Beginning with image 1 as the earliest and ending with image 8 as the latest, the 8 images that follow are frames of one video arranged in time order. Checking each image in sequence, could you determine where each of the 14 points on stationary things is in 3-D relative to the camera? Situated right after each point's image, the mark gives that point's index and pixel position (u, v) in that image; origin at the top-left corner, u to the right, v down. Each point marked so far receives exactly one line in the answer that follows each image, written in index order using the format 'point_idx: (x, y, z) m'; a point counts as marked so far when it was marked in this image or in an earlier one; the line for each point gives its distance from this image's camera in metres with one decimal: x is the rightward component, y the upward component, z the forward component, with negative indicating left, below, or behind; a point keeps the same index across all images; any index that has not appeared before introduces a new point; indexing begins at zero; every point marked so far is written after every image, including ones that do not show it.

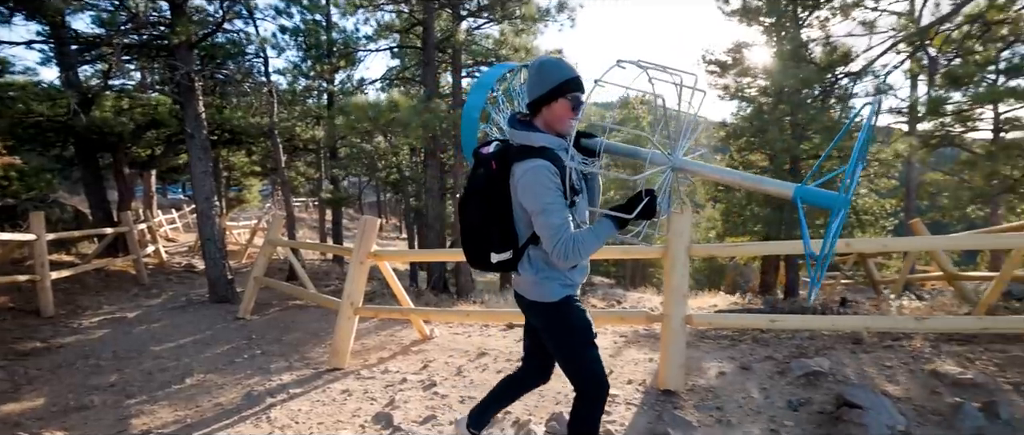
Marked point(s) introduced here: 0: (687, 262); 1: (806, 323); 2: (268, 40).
0: (+1.4, -0.4, +4.5) m
1: (+2.4, -0.9, +4.4) m
2: (-4.8, +3.6, +10.3) m
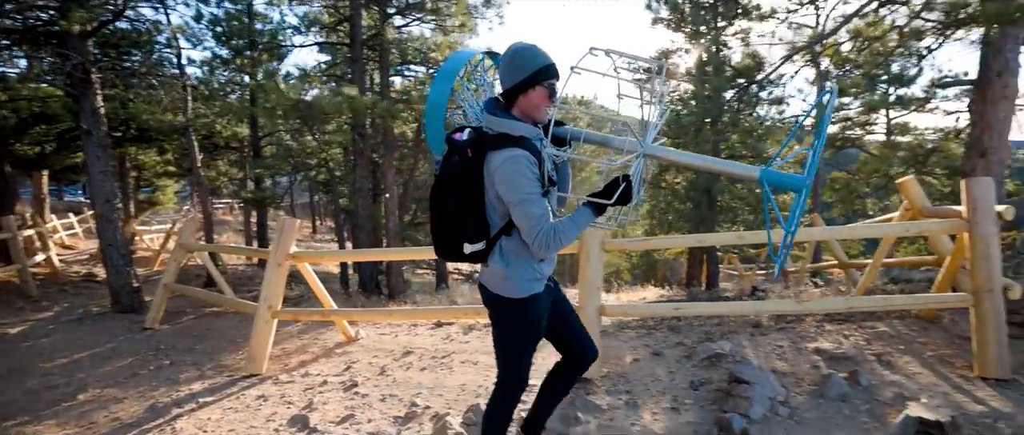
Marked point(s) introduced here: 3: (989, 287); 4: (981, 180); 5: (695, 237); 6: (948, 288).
0: (+0.7, -0.3, +4.7) m
1: (+1.7, -0.8, +4.7) m
2: (-6.2, +3.5, +9.7) m
3: (+3.4, -0.5, +3.7) m
4: (+3.4, +0.3, +3.8) m
5: (+1.6, -0.2, +4.7) m
6: (+3.8, -0.6, +4.5) m
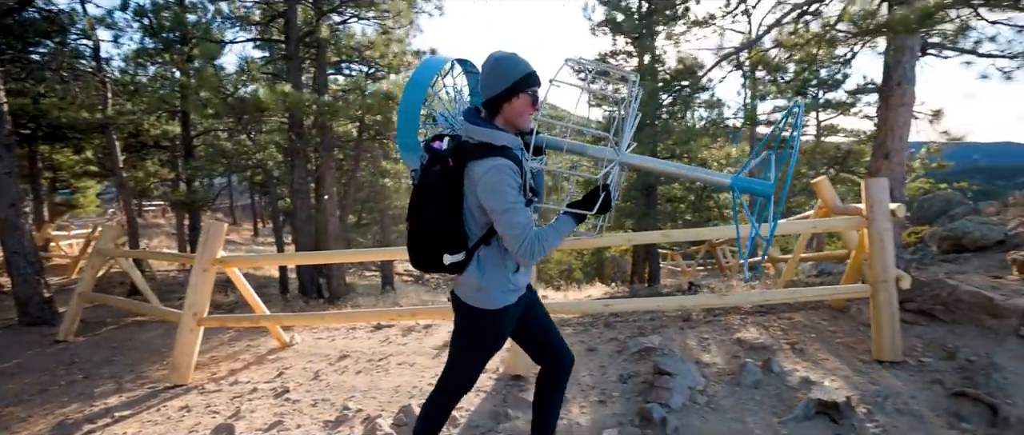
0: (+0.1, -0.3, +4.8) m
1: (+1.1, -0.8, +4.9) m
2: (-7.3, +3.4, +9.2) m
3: (+2.9, -0.5, +4.1) m
4: (+2.9, +0.3, +4.1) m
5: (+1.0, -0.2, +4.8) m
6: (+3.2, -0.6, +4.8) m
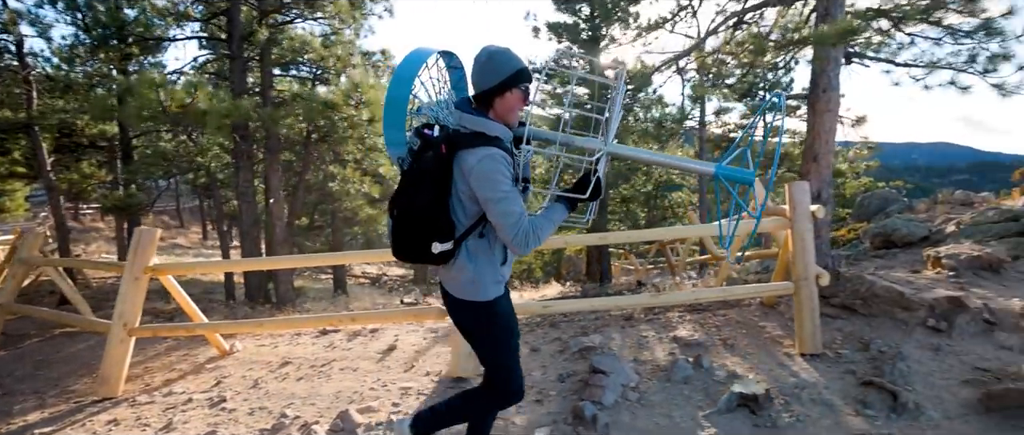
0: (-0.4, -0.4, +4.8) m
1: (+0.6, -0.8, +5.0) m
2: (-8.1, +3.3, +8.7) m
3: (+2.4, -0.5, +4.3) m
4: (+2.4, +0.3, +4.4) m
5: (+0.4, -0.2, +5.0) m
6: (+2.7, -0.6, +5.1) m
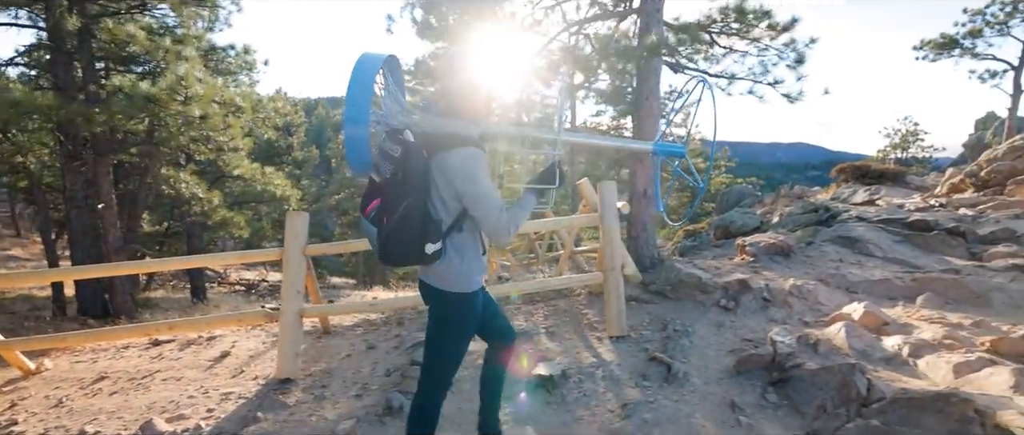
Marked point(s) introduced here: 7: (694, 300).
0: (-1.9, -0.4, +4.7) m
1: (-1.0, -0.8, +5.1) m
2: (-10.3, +3.2, +7.1) m
3: (+0.9, -0.4, +4.8) m
4: (+0.9, +0.3, +4.8) m
5: (-1.2, -0.2, +5.0) m
6: (+1.0, -0.5, +5.6) m
7: (+1.9, -0.8, +5.3) m
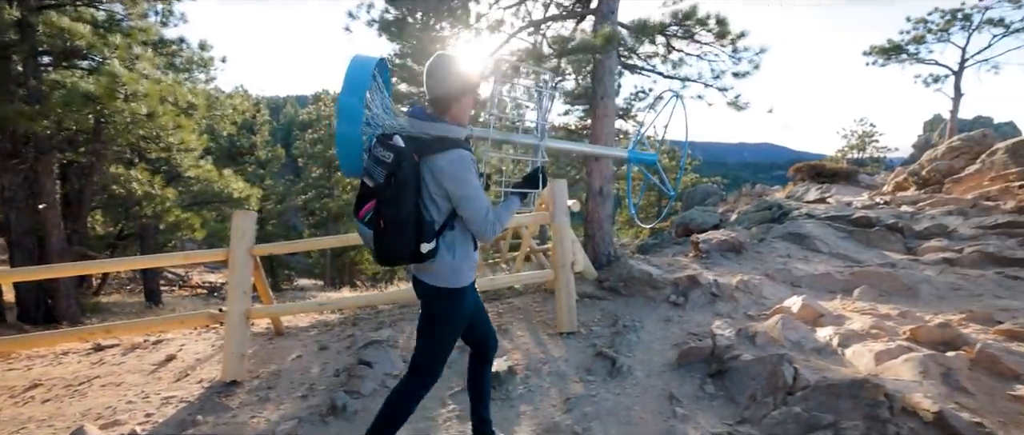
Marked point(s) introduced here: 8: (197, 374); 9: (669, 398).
0: (-2.4, -0.4, +4.7) m
1: (-1.5, -0.8, +5.1) m
2: (-10.9, +3.1, +6.6) m
3: (+0.5, -0.4, +4.8) m
4: (+0.4, +0.3, +4.9) m
5: (-1.6, -0.2, +5.0) m
6: (+0.5, -0.5, +5.7) m
7: (+1.4, -0.8, +5.5) m
8: (-2.8, -1.4, +4.7) m
9: (+1.0, -1.2, +3.5) m
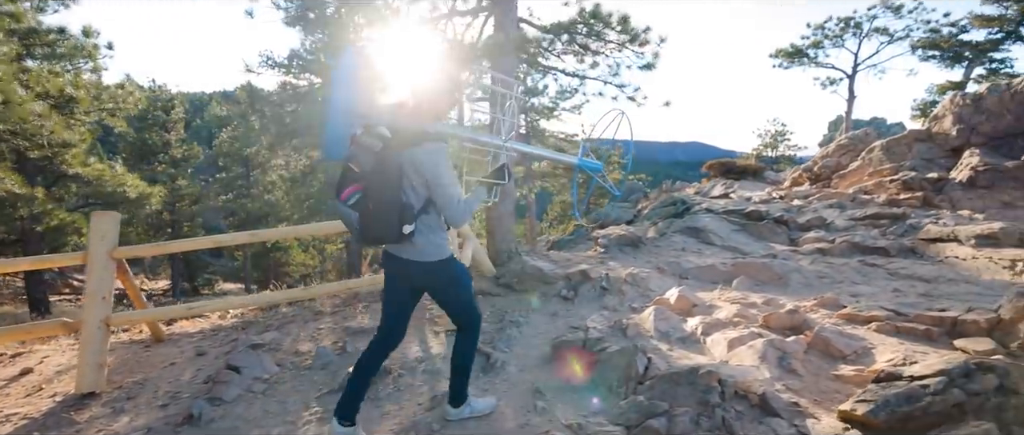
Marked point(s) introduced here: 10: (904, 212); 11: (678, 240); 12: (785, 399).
0: (-3.4, -0.4, +4.3) m
1: (-2.5, -0.8, +4.8) m
2: (-12.1, +3.1, +5.2) m
3: (-0.6, -0.4, +4.7) m
4: (-0.7, +0.4, +4.8) m
5: (-2.7, -0.2, +4.7) m
6: (-0.6, -0.5, +5.6) m
7: (+0.3, -0.8, +5.5) m
8: (-3.9, -1.4, +4.2) m
9: (+0.1, -1.2, +3.5) m
10: (+5.4, +0.1, +7.1) m
11: (+2.4, -0.3, +7.5) m
12: (+1.4, -0.9, +2.6) m
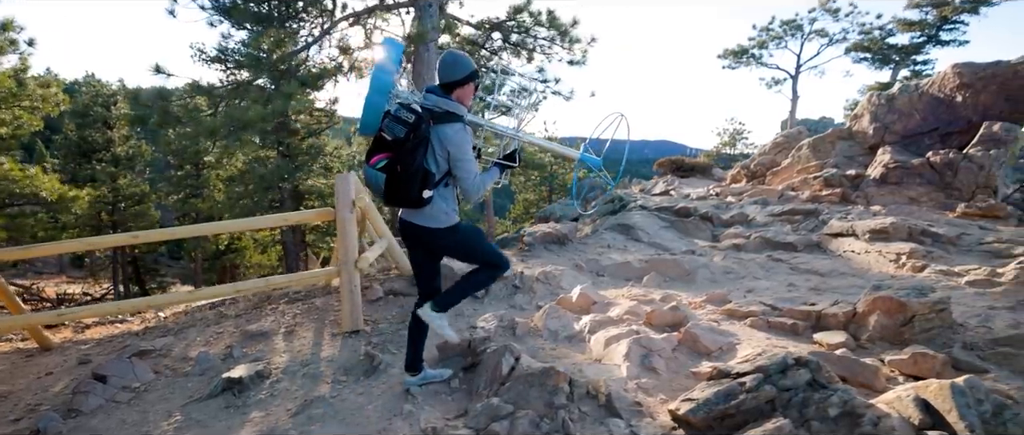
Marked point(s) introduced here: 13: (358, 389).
0: (-4.3, -0.4, +4.0) m
1: (-3.4, -0.8, +4.6) m
2: (-13.0, +3.0, +4.4) m
3: (-1.5, -0.4, +4.6) m
4: (-1.6, +0.4, +4.6) m
5: (-3.6, -0.2, +4.4) m
6: (-1.6, -0.5, +5.5) m
7: (-0.7, -0.8, +5.4) m
8: (-4.7, -1.4, +4.0) m
9: (-0.7, -1.2, +3.4) m
10: (+4.3, +0.1, +7.3) m
11: (+1.4, -0.3, +7.6) m
12: (+0.6, -0.9, +2.6) m
13: (-1.0, -1.2, +3.5) m
